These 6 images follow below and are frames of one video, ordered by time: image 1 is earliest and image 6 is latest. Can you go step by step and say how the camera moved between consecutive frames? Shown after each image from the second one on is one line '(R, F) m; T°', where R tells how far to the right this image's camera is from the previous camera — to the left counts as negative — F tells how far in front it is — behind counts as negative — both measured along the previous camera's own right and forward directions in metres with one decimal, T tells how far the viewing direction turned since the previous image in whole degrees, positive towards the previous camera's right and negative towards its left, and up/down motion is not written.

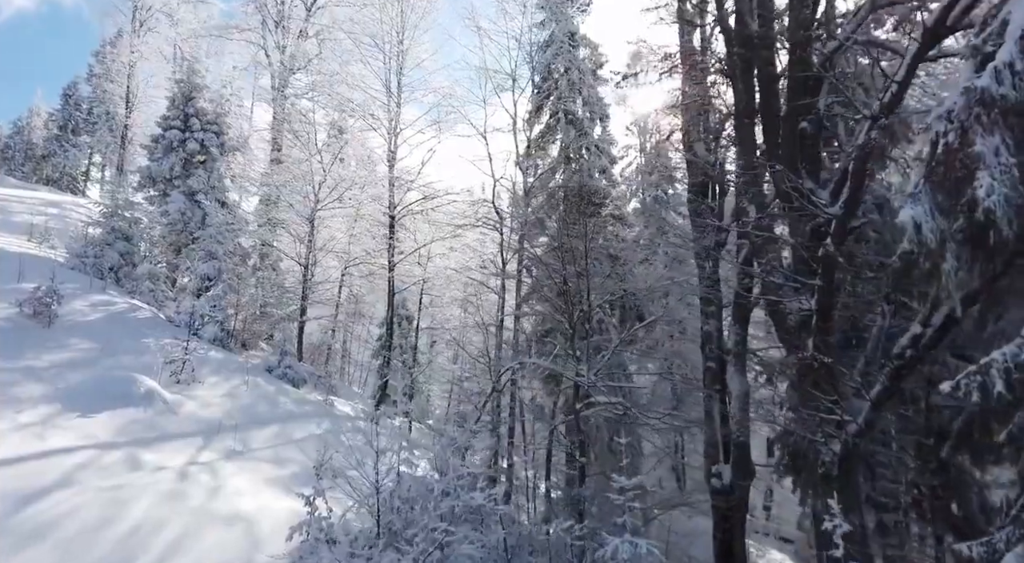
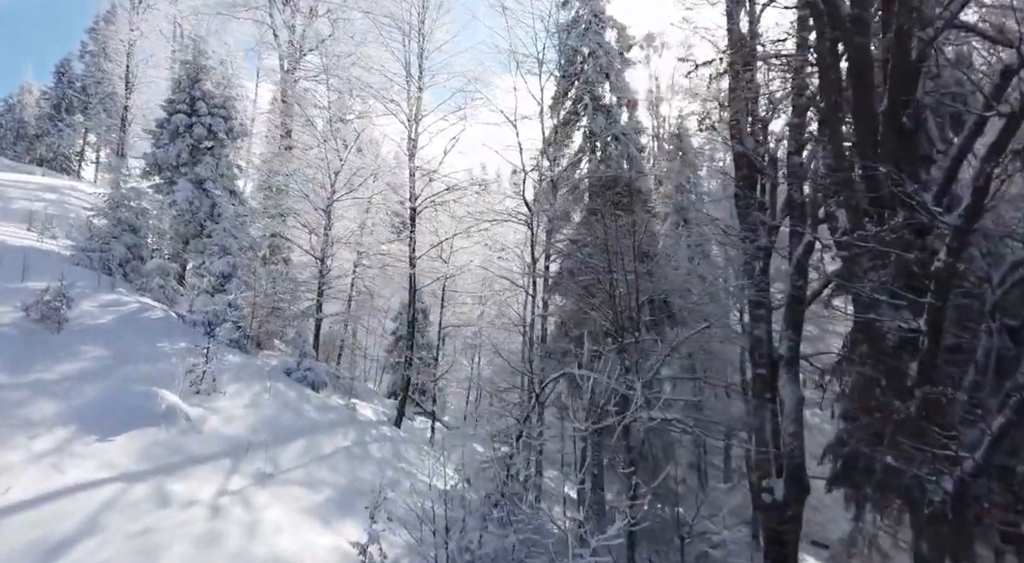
(-0.6, +0.6) m; 0°
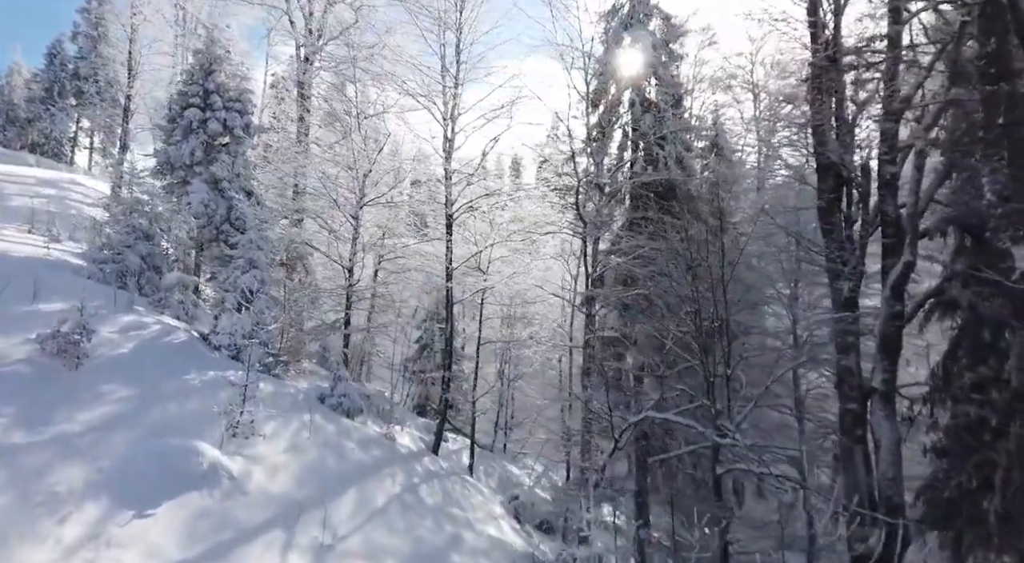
(-1.0, +1.0) m; +1°
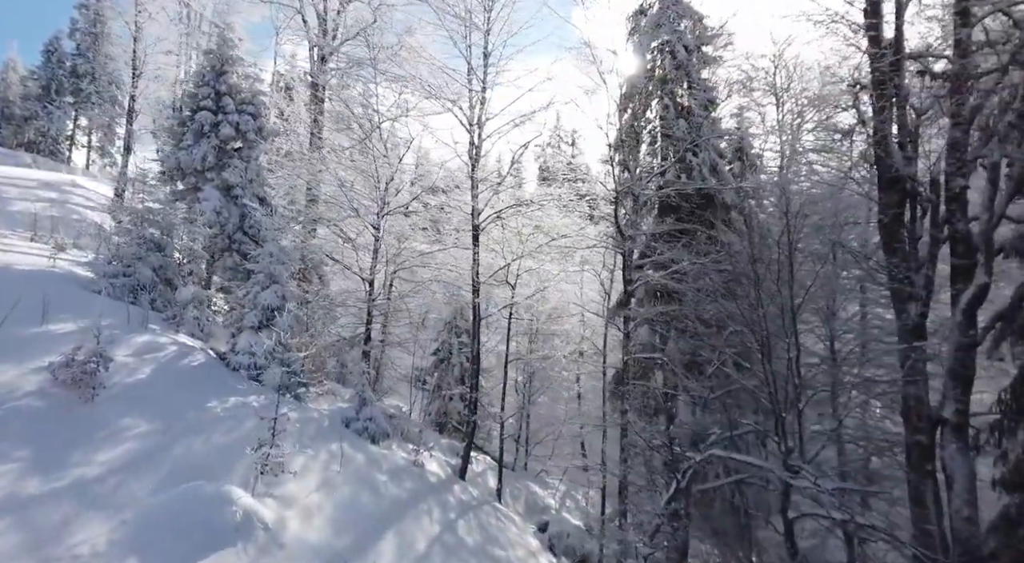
(-0.6, +0.6) m; 0°
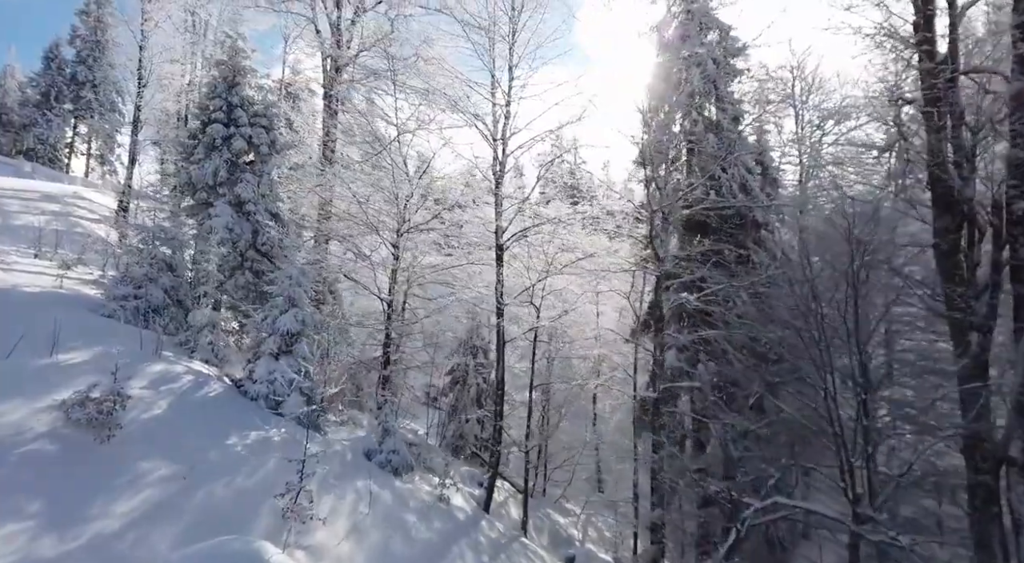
(-0.5, +0.5) m; 0°
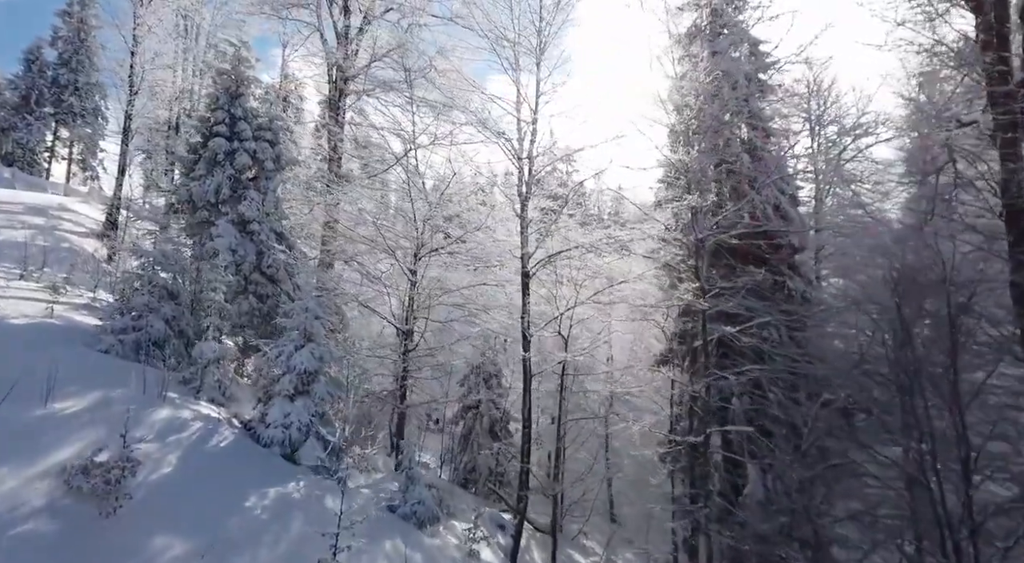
(-0.7, +0.7) m; +1°
